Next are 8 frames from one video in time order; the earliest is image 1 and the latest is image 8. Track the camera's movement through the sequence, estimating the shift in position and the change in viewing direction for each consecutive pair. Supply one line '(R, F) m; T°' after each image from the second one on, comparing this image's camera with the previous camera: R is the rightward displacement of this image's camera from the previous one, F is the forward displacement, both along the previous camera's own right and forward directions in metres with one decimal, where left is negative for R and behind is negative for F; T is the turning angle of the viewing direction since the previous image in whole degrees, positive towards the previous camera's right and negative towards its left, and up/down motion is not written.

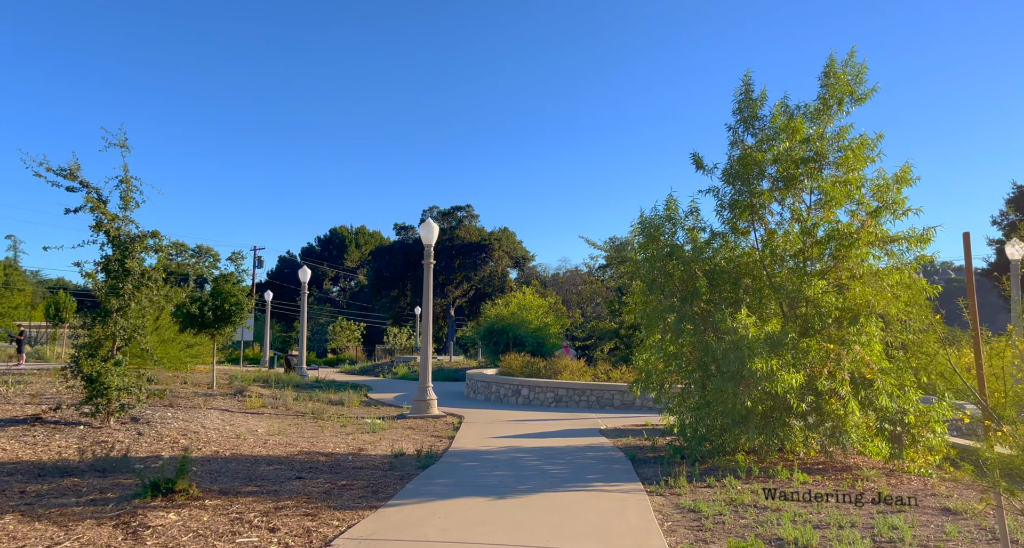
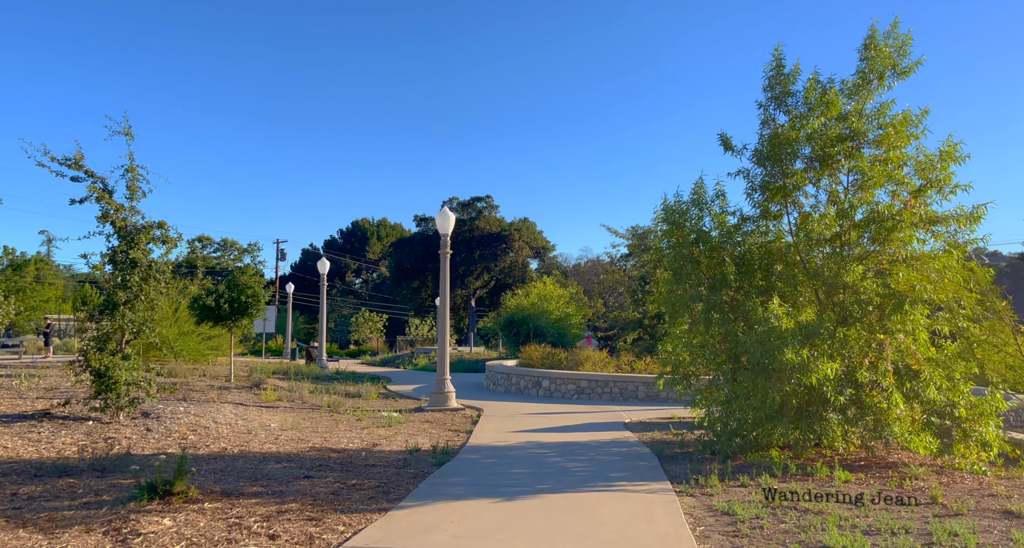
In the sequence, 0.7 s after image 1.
(0.0, +0.4) m; -2°
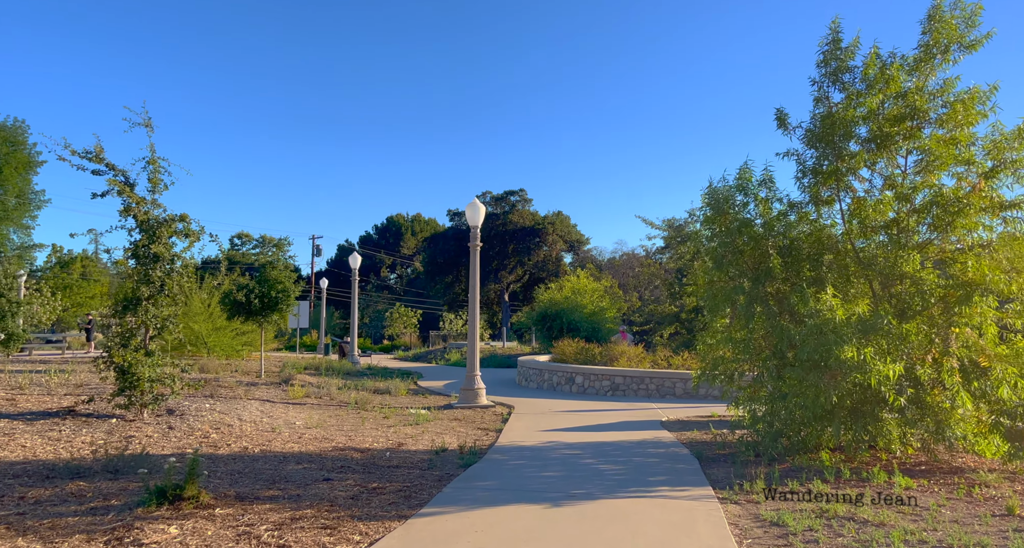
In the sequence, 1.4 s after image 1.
(0.0, +0.4) m; -3°
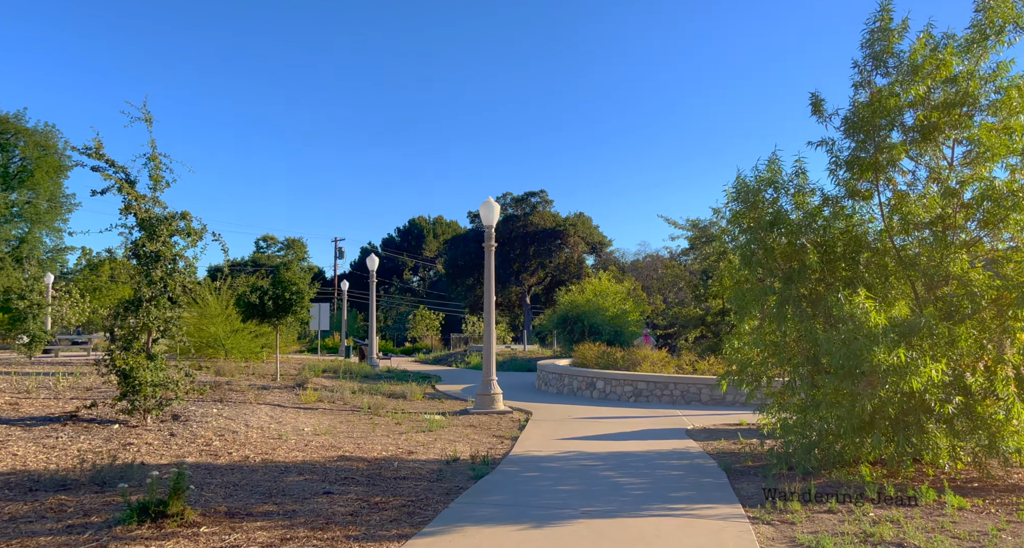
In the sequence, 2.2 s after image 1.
(+0.1, +0.4) m; -2°
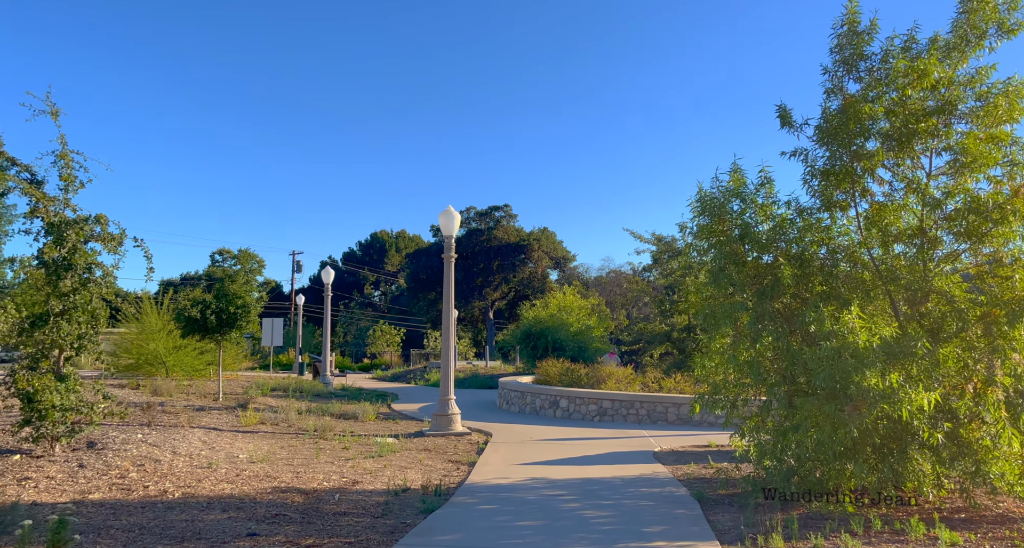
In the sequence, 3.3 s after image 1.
(+0.1, +0.6) m; +3°
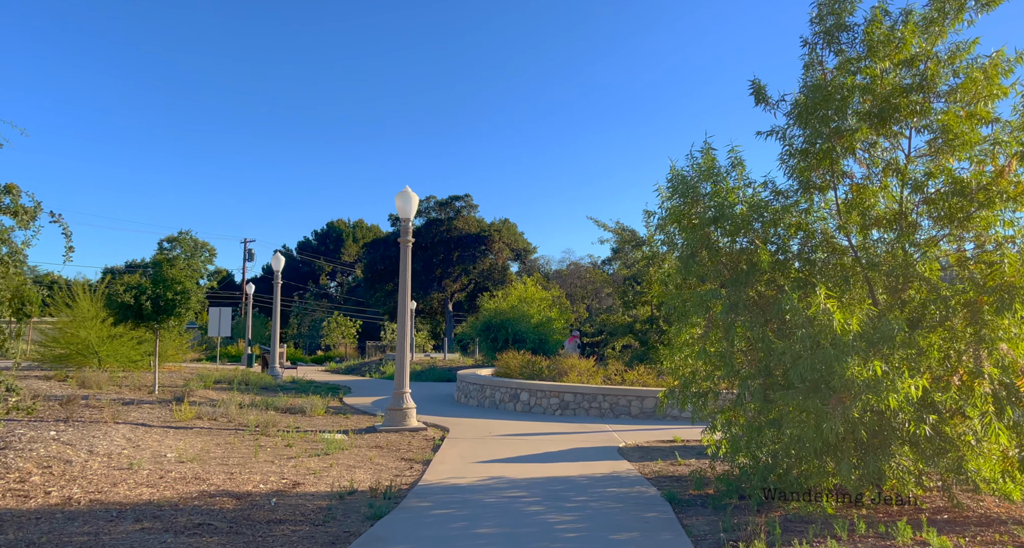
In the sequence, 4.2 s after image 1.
(0.0, +0.6) m; +3°
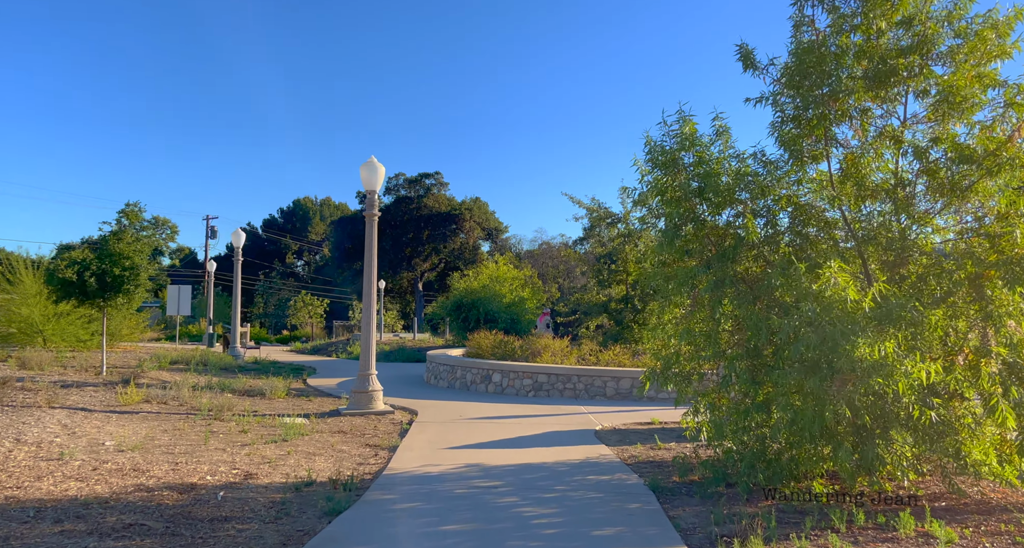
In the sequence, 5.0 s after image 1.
(0.0, +0.6) m; +2°
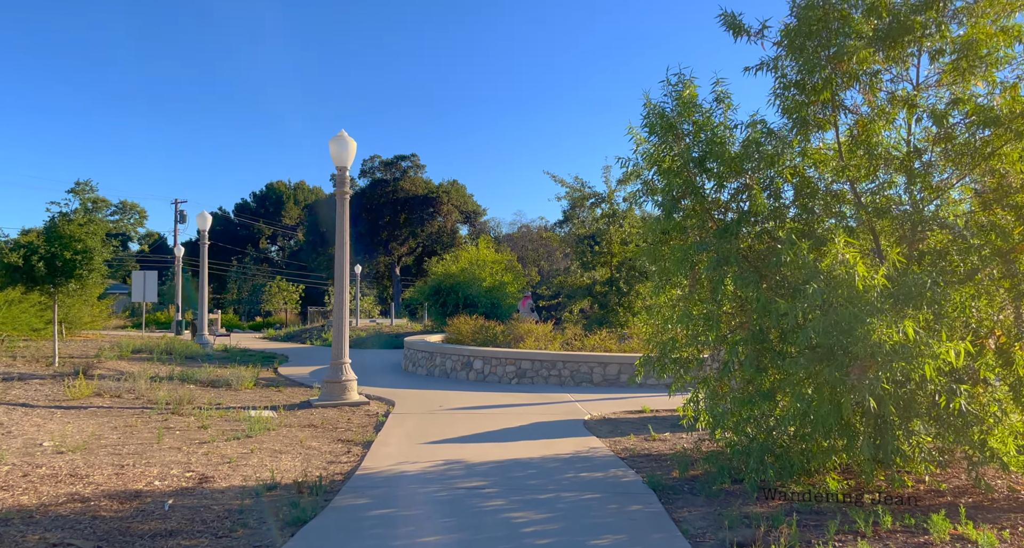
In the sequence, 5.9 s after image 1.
(-0.1, +0.6) m; +2°
